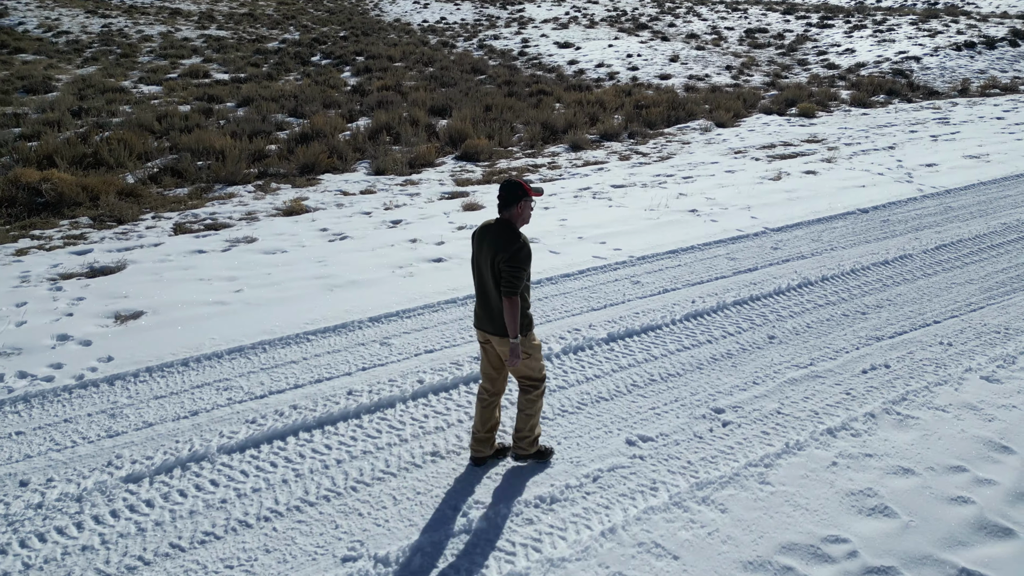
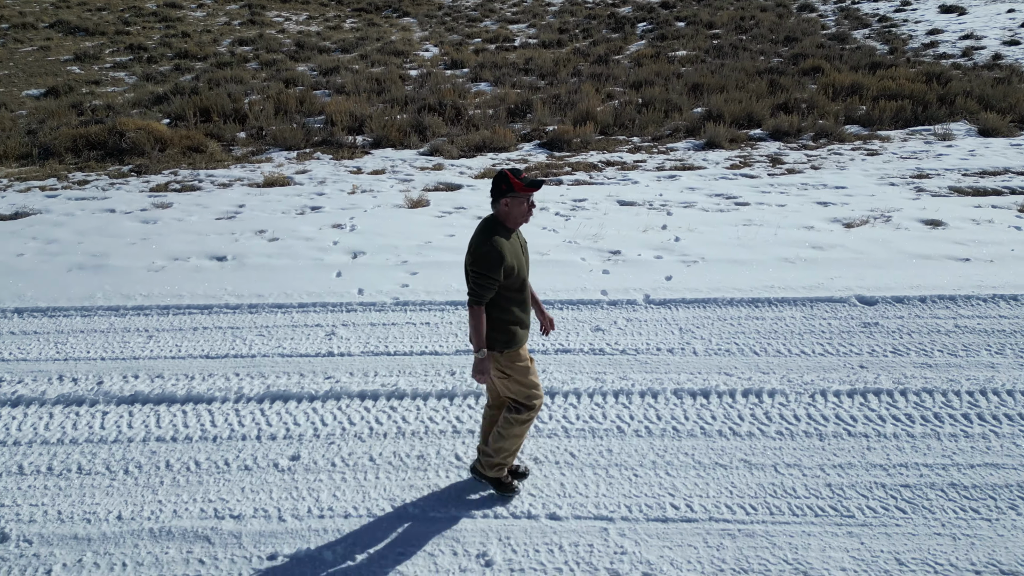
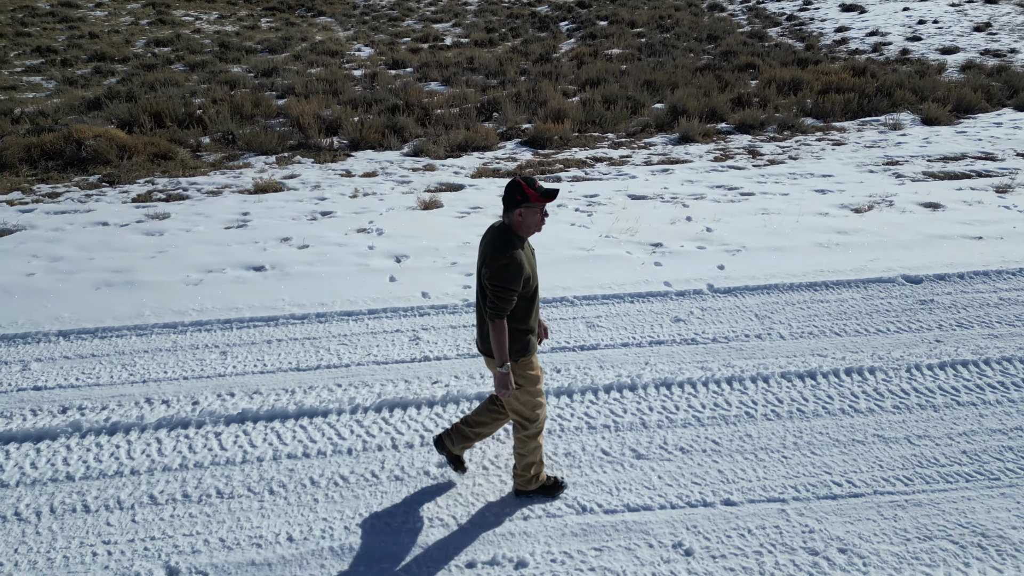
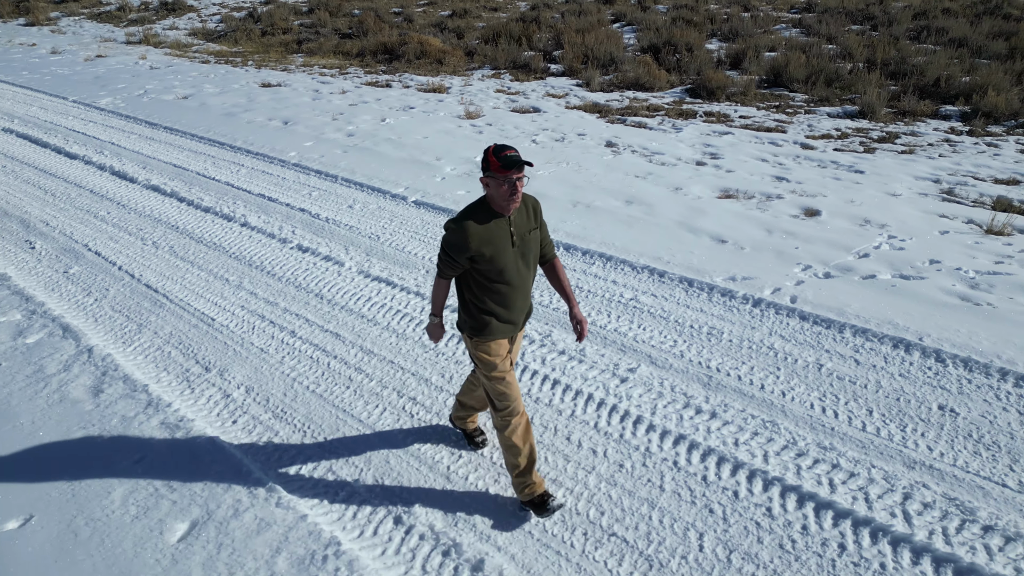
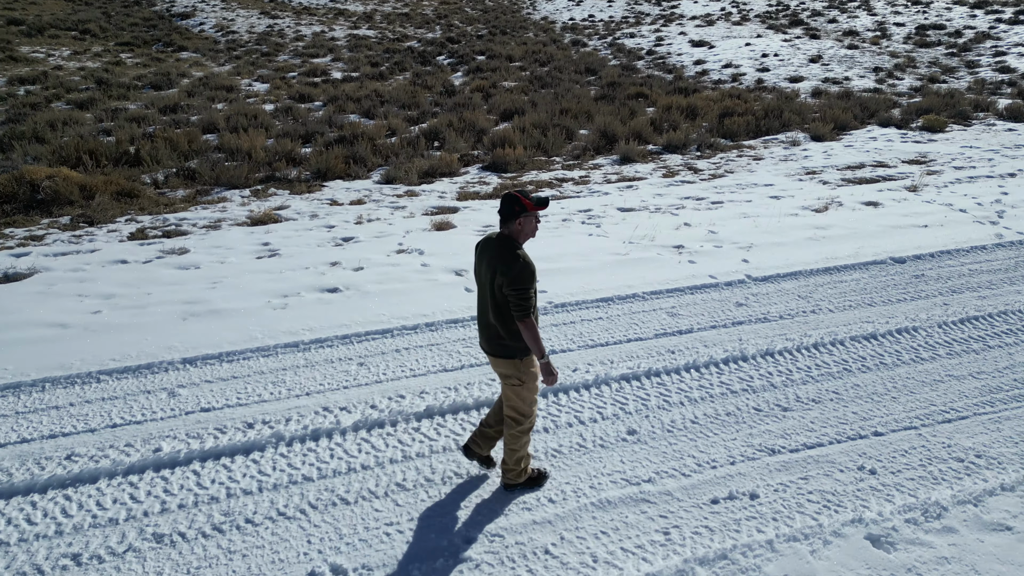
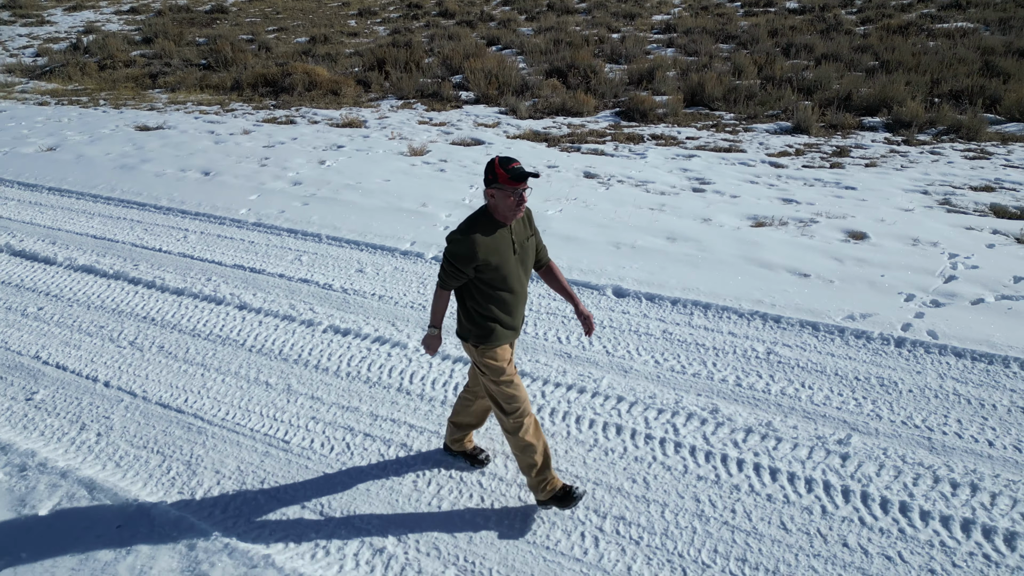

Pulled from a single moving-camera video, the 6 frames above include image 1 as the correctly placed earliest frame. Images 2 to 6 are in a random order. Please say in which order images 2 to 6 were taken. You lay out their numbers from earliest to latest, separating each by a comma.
5, 3, 2, 6, 4
